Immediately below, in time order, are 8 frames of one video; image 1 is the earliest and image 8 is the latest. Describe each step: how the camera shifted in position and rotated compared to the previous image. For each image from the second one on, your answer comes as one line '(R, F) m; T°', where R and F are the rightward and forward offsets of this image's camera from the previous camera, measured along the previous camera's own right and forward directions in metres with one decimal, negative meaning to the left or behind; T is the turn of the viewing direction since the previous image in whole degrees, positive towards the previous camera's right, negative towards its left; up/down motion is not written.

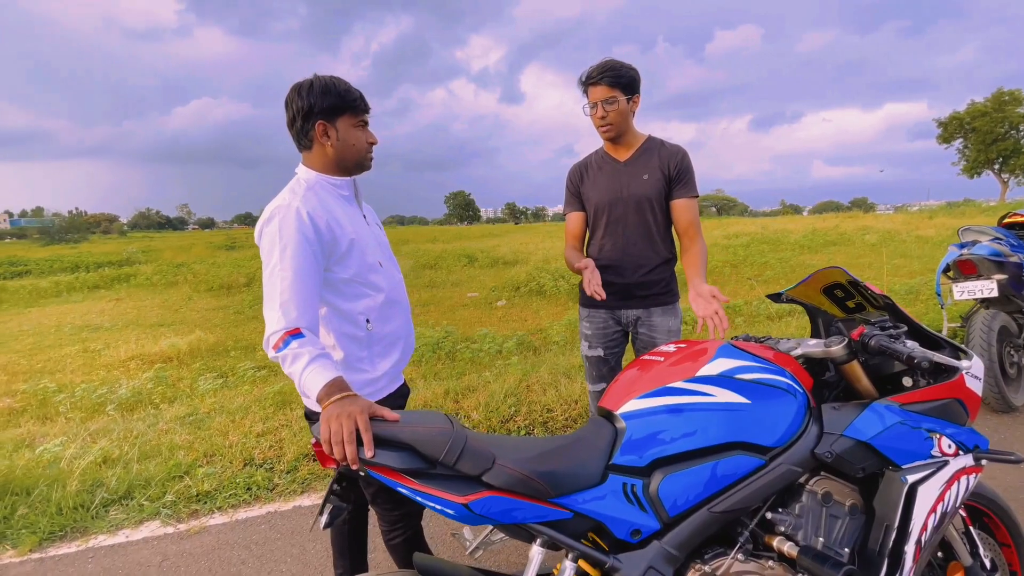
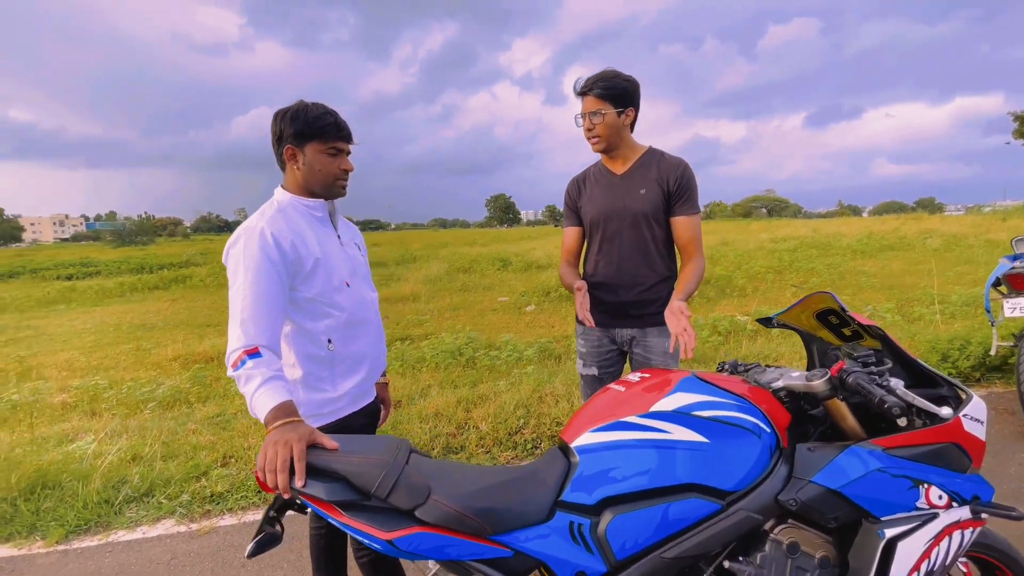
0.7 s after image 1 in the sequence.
(+0.3, 0.0) m; -5°
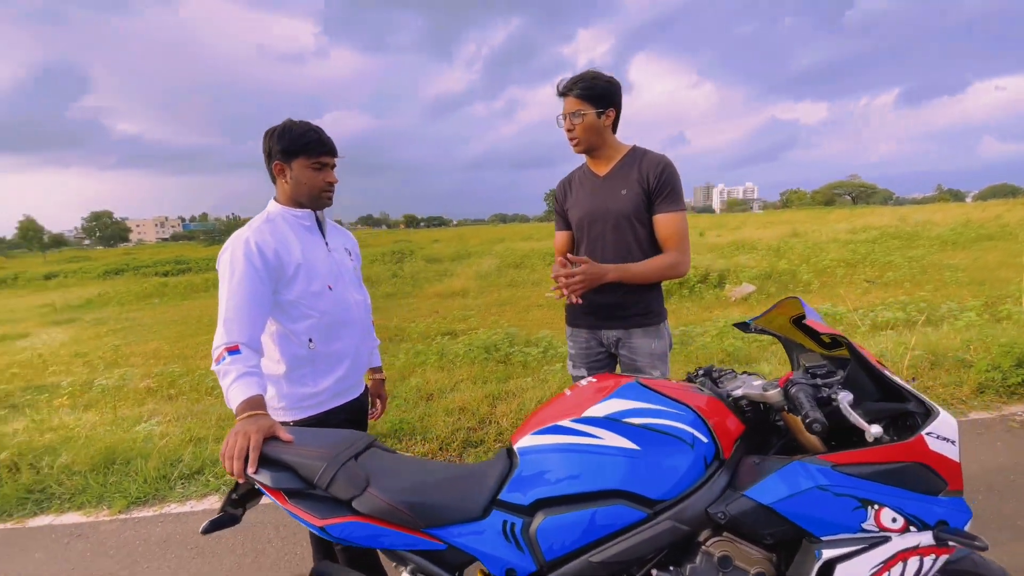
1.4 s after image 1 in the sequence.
(+0.3, 0.0) m; -7°
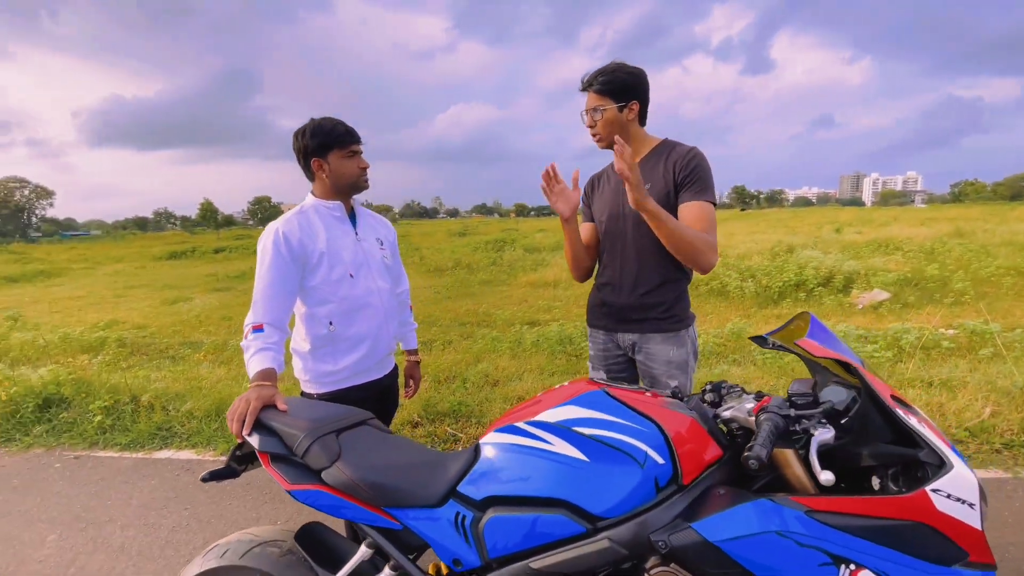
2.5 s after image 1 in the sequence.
(+0.4, +0.1) m; -13°
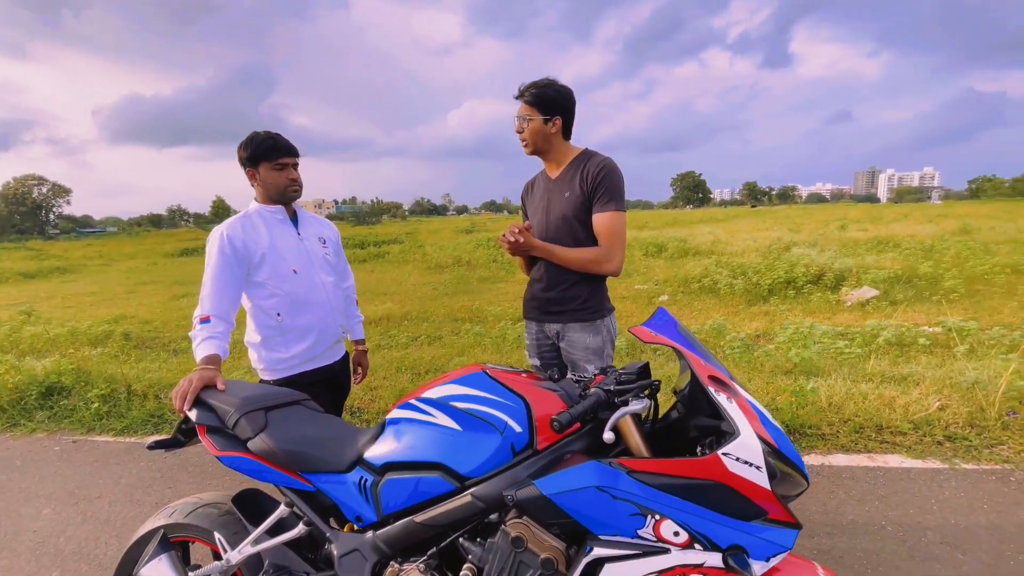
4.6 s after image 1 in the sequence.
(+0.4, -0.2) m; -1°
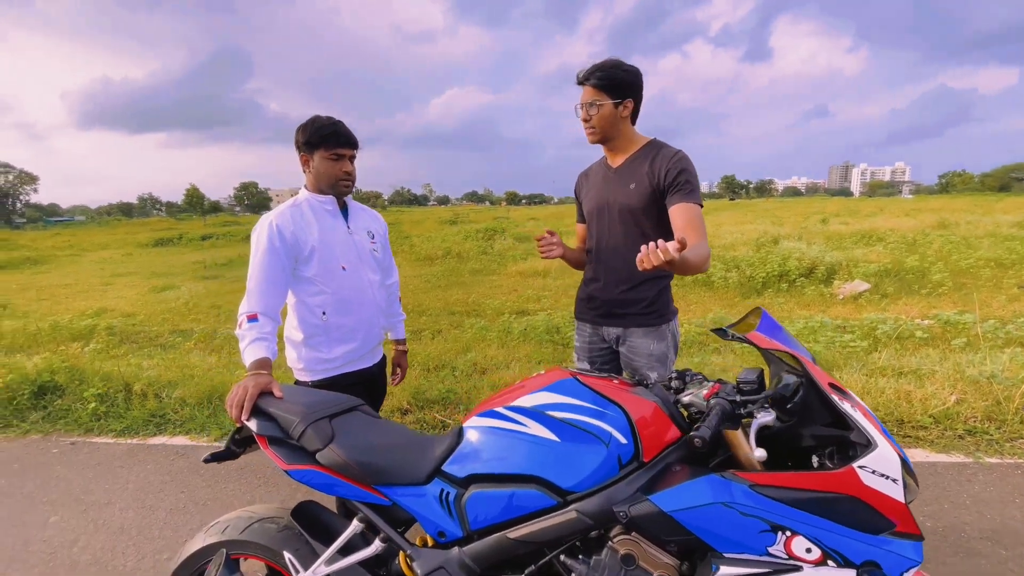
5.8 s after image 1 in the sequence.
(-0.3, +0.1) m; +2°
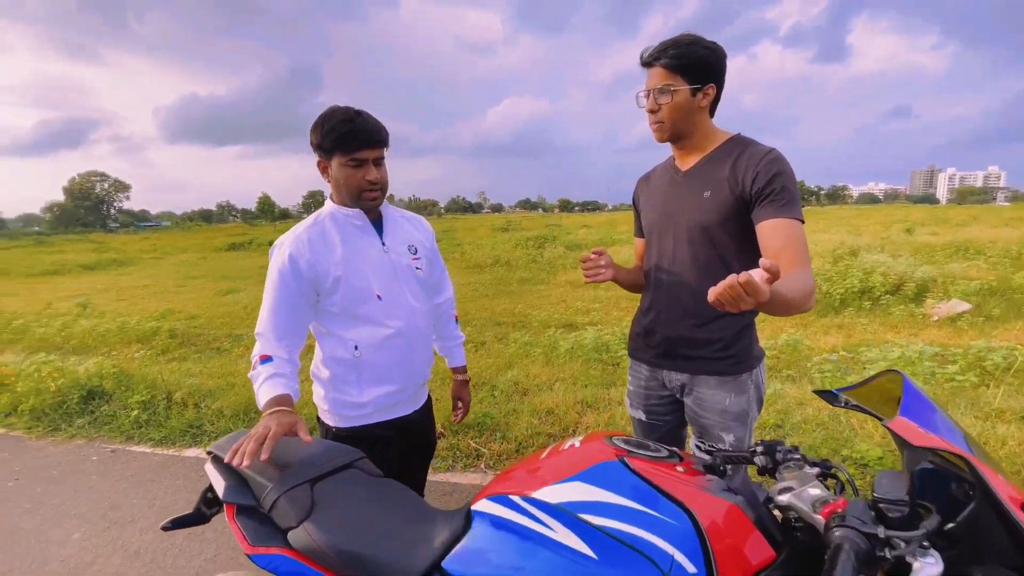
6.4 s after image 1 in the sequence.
(+0.1, +0.4) m; -6°
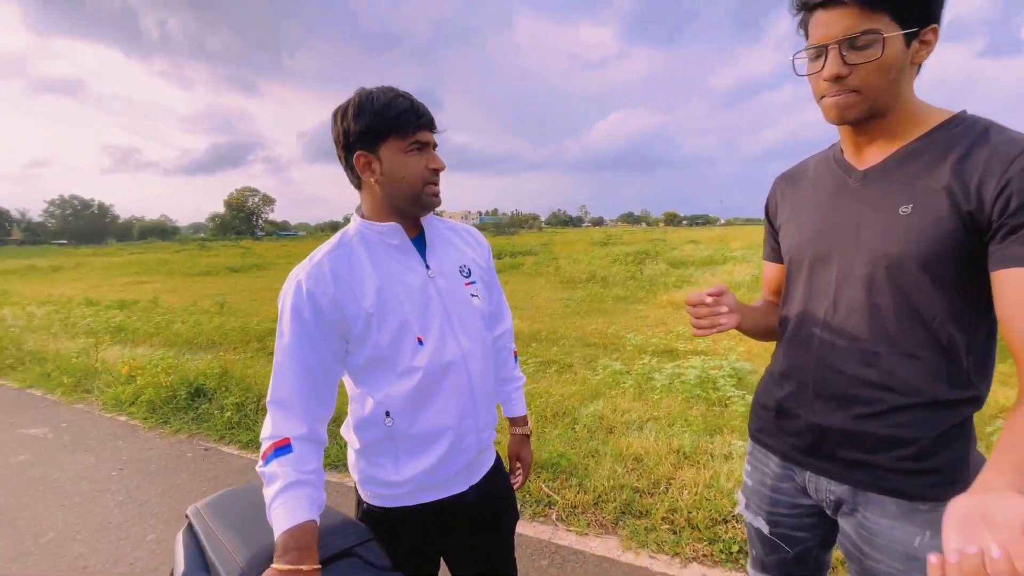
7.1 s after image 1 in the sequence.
(+0.1, +0.4) m; -12°
